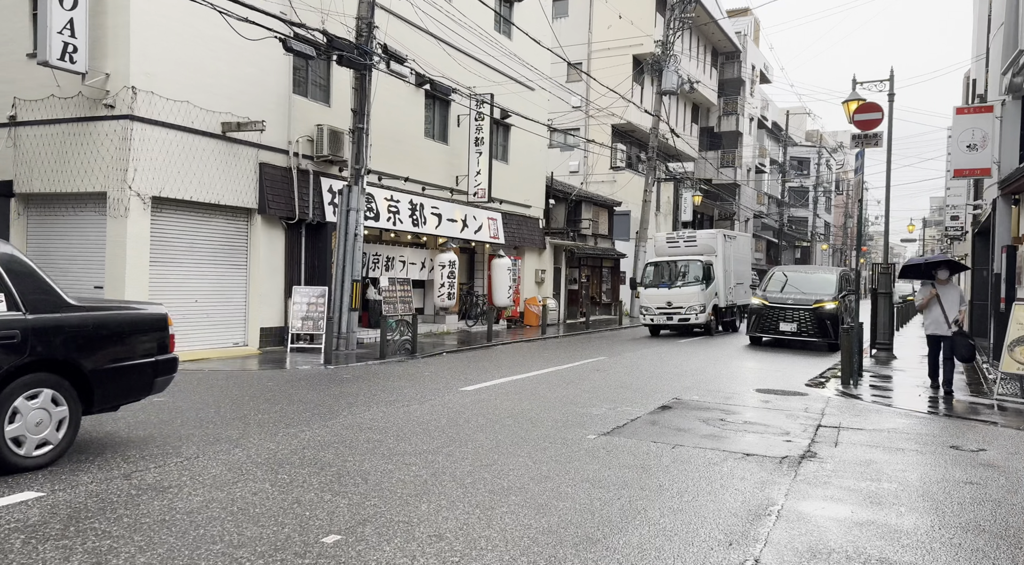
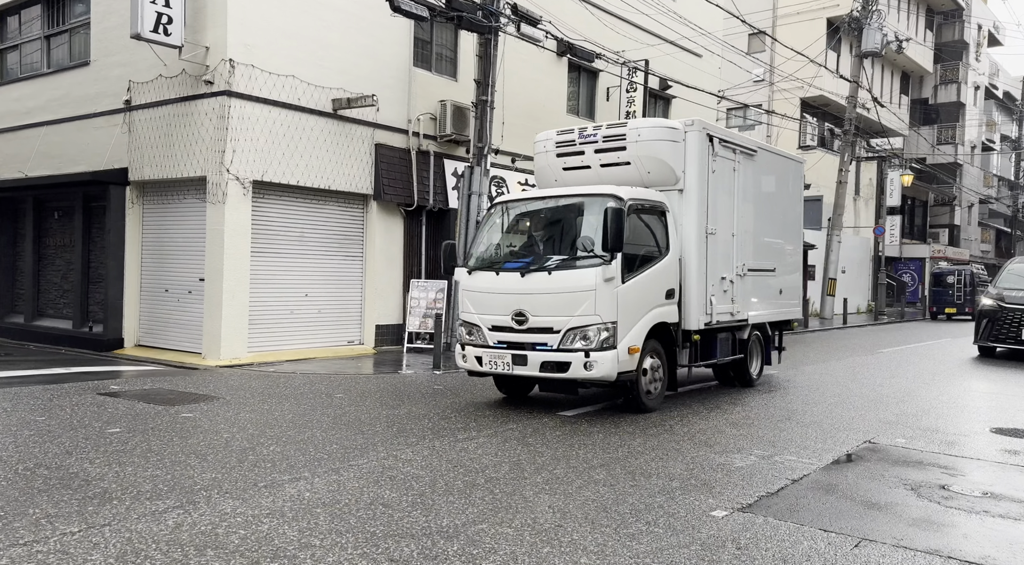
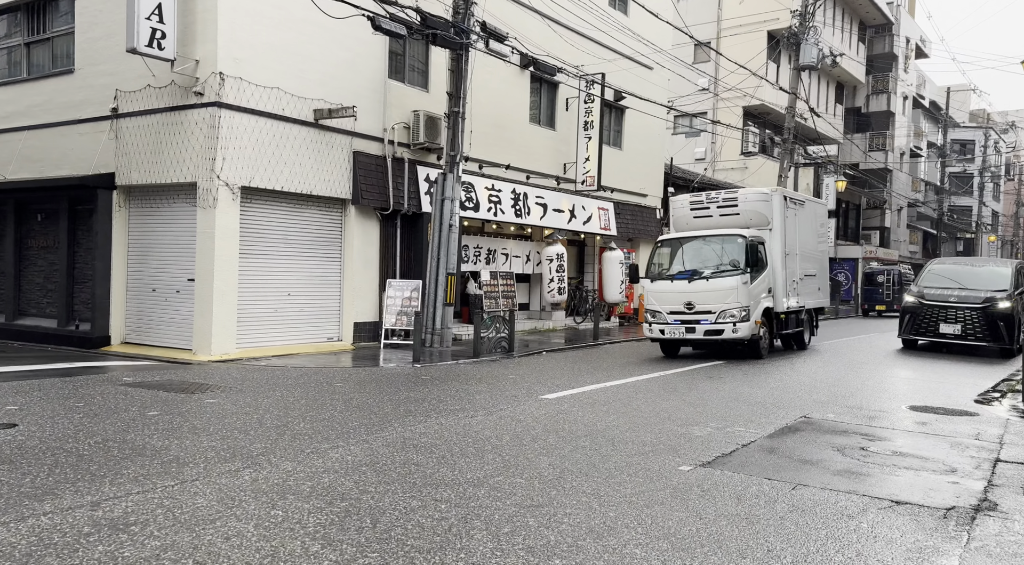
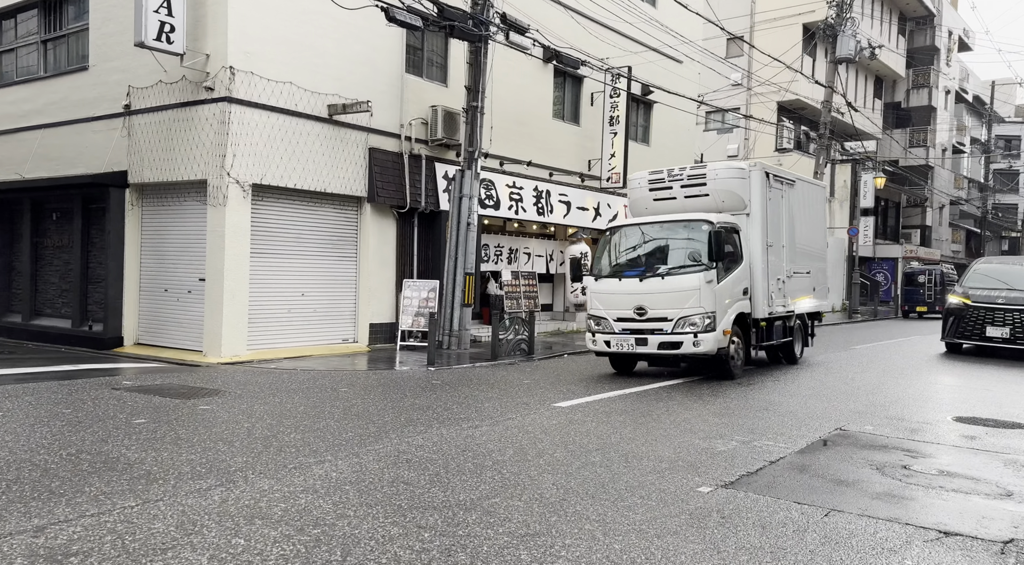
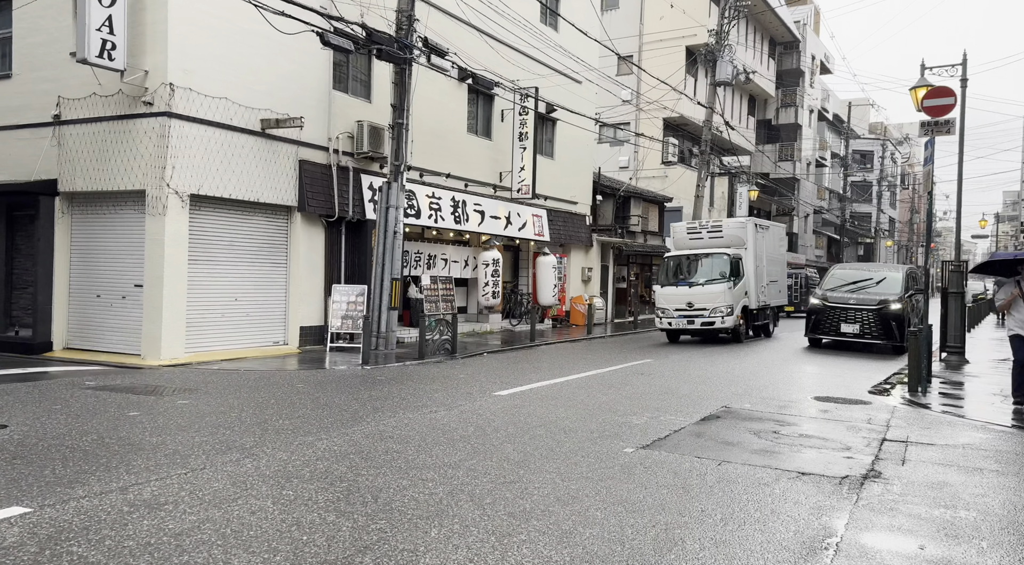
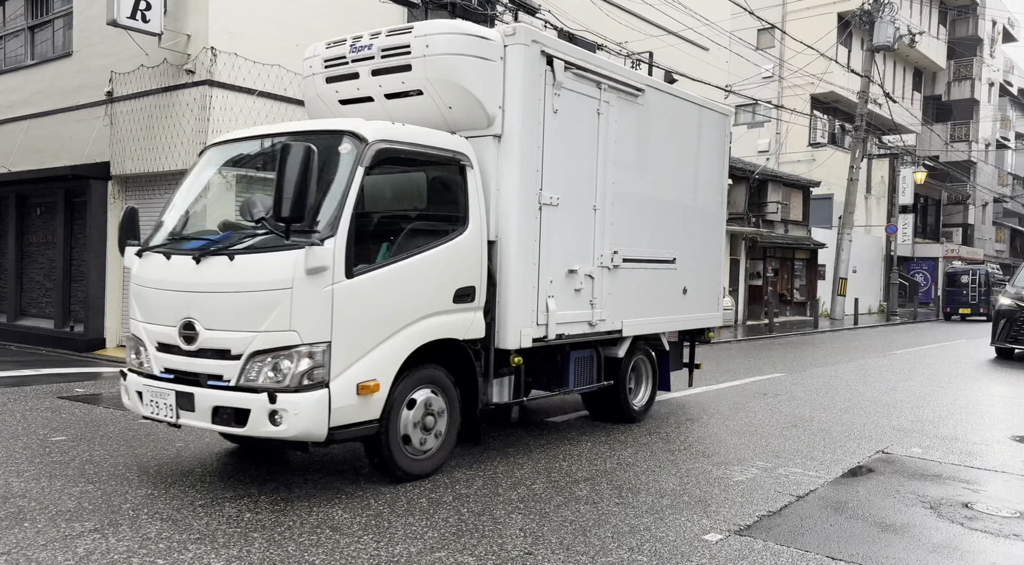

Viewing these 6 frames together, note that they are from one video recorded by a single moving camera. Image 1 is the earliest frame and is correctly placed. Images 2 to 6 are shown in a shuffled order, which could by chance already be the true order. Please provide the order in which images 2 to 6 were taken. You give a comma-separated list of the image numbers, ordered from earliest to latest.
5, 3, 4, 2, 6
